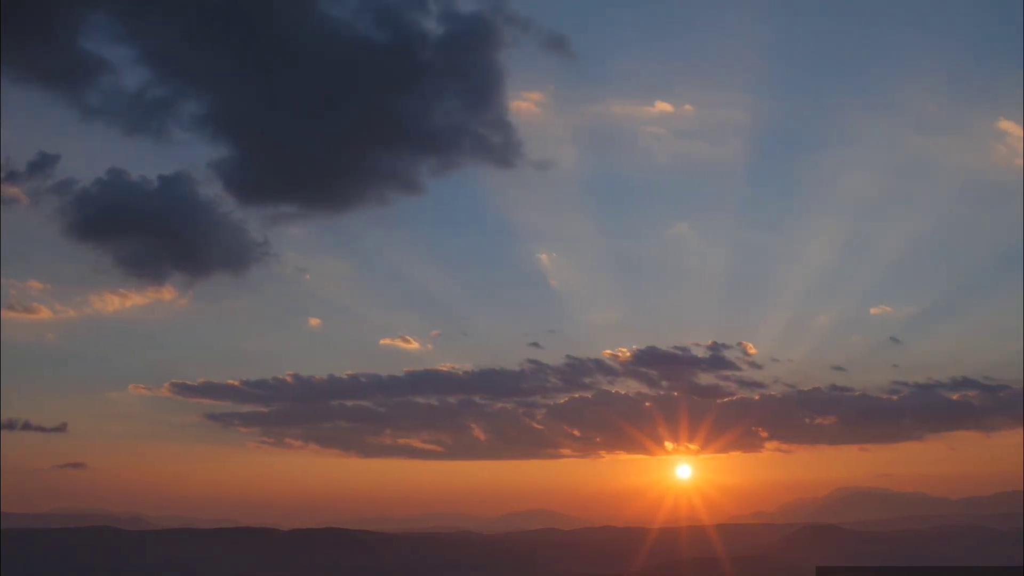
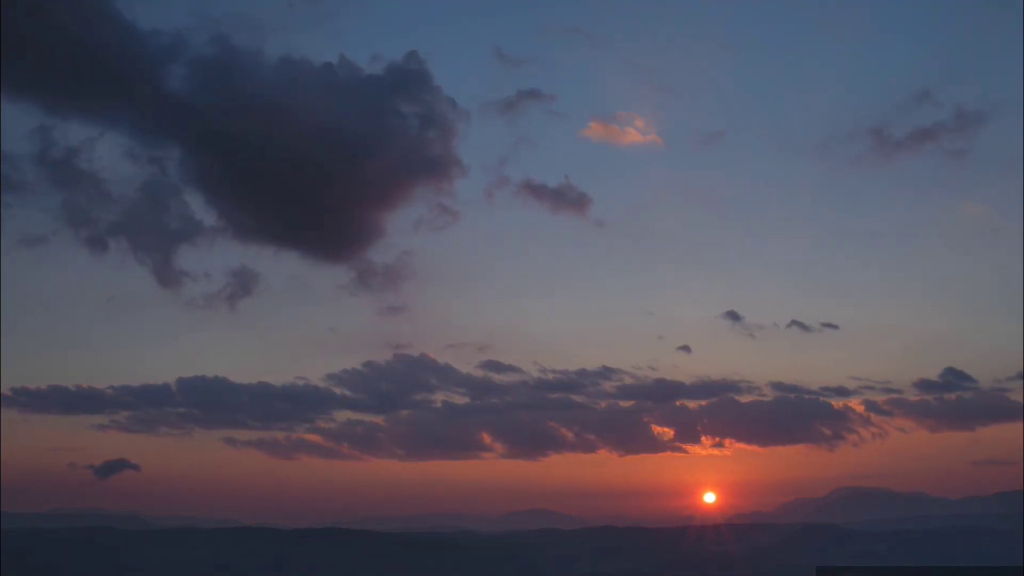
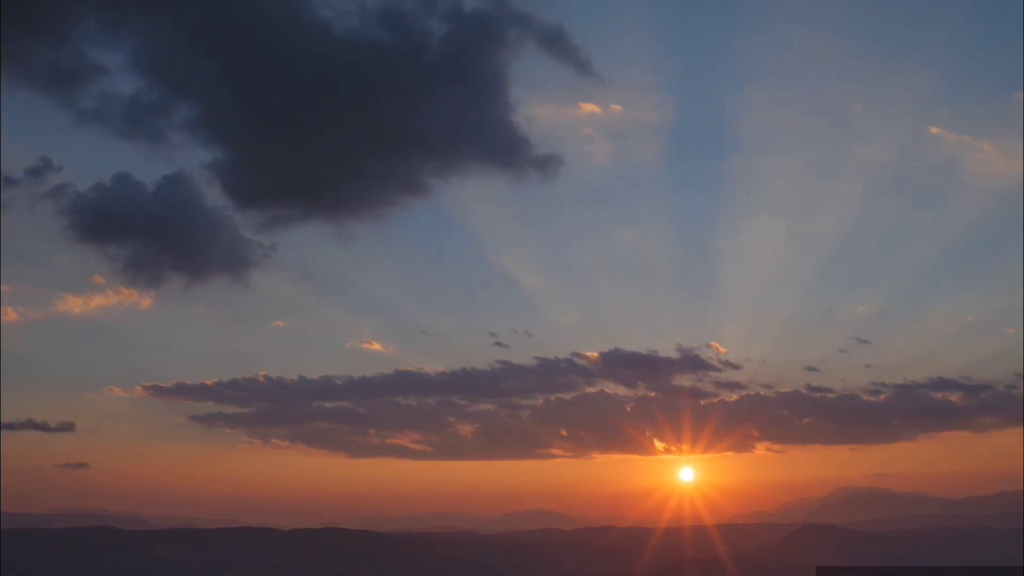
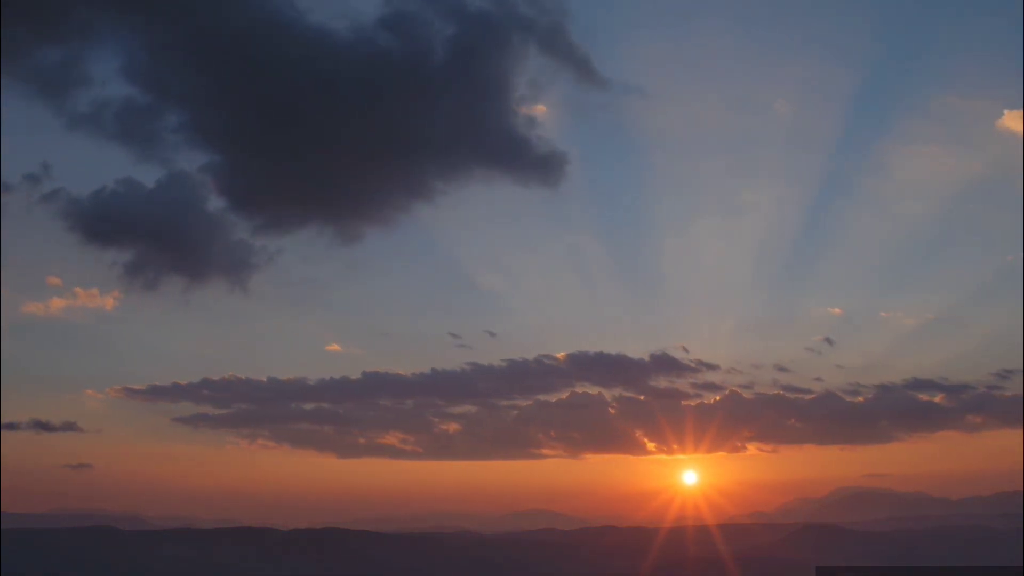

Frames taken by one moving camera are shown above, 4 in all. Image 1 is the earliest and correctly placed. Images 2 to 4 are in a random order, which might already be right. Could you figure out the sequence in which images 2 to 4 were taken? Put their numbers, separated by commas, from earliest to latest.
3, 4, 2
